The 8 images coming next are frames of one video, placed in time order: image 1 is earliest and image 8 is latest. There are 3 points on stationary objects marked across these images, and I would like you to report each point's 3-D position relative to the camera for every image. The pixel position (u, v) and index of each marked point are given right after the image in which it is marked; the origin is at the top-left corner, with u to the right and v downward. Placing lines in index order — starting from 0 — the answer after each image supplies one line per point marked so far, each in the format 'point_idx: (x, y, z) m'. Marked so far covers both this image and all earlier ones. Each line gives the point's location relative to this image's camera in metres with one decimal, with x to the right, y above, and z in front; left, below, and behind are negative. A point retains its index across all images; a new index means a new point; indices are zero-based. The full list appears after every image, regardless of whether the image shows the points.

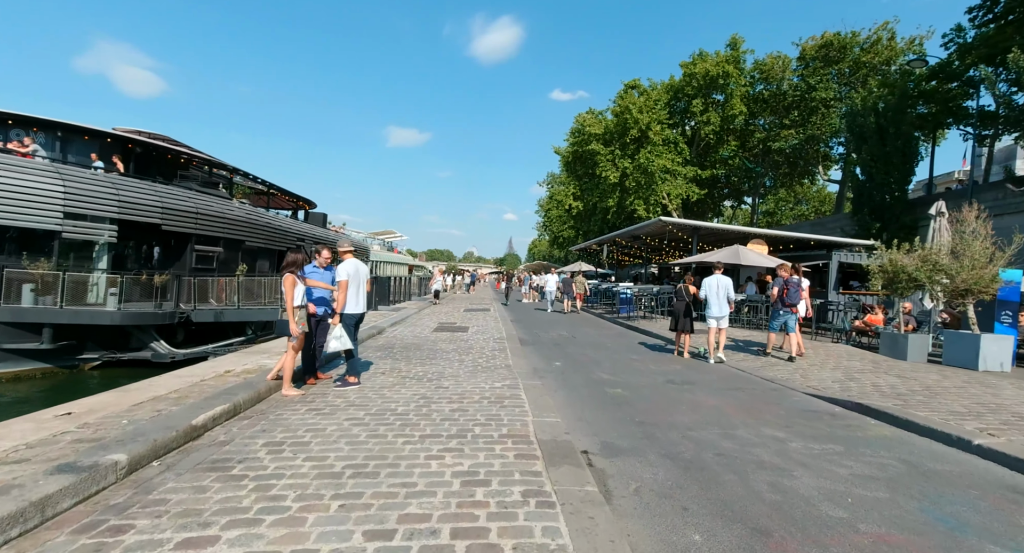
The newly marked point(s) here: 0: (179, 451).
0: (-2.3, -1.2, +3.2) m
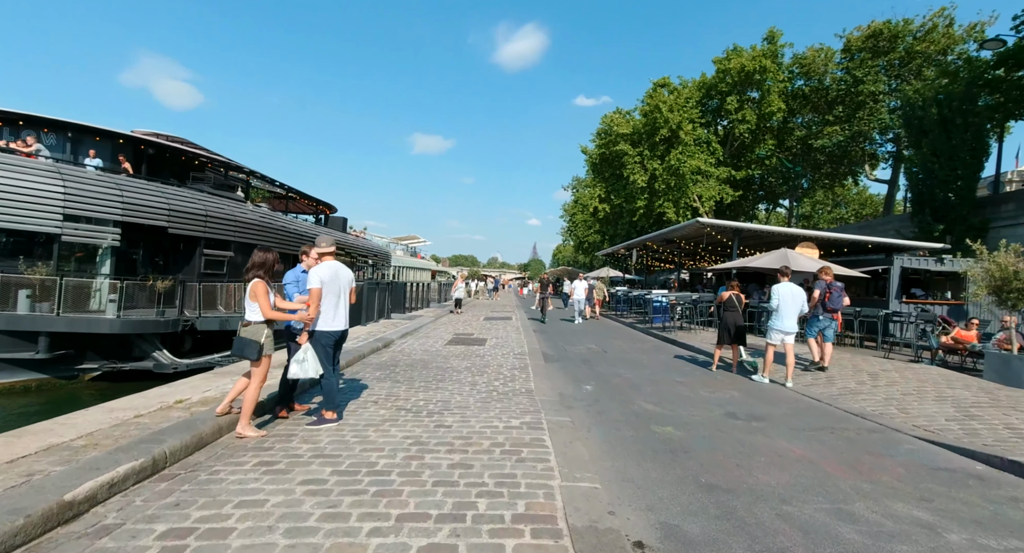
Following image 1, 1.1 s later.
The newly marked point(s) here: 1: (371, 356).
0: (-2.2, -1.2, +2.1) m
1: (-2.5, -1.4, +8.2) m
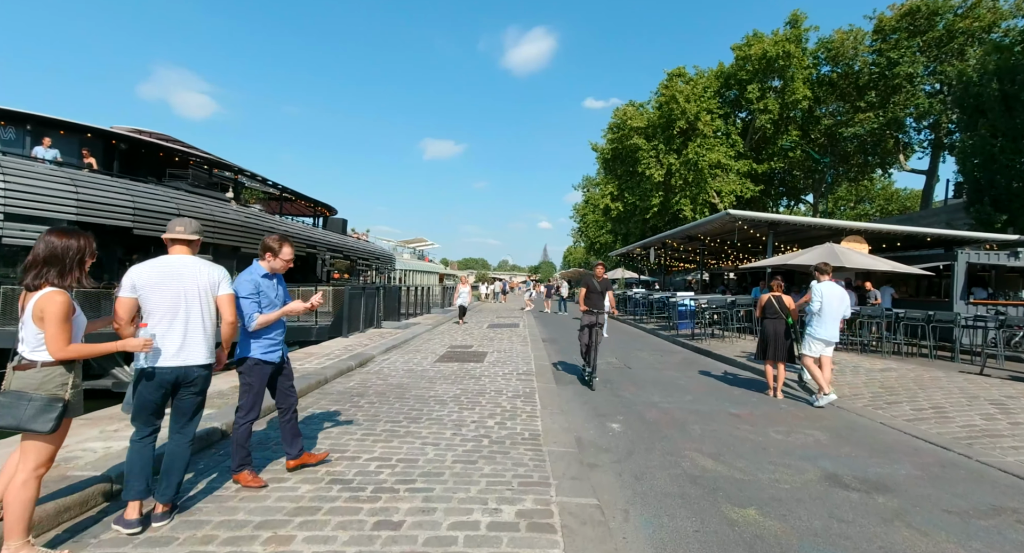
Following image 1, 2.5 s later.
0: (-2.3, -1.2, +0.5) m
1: (-2.5, -1.4, +6.5) m
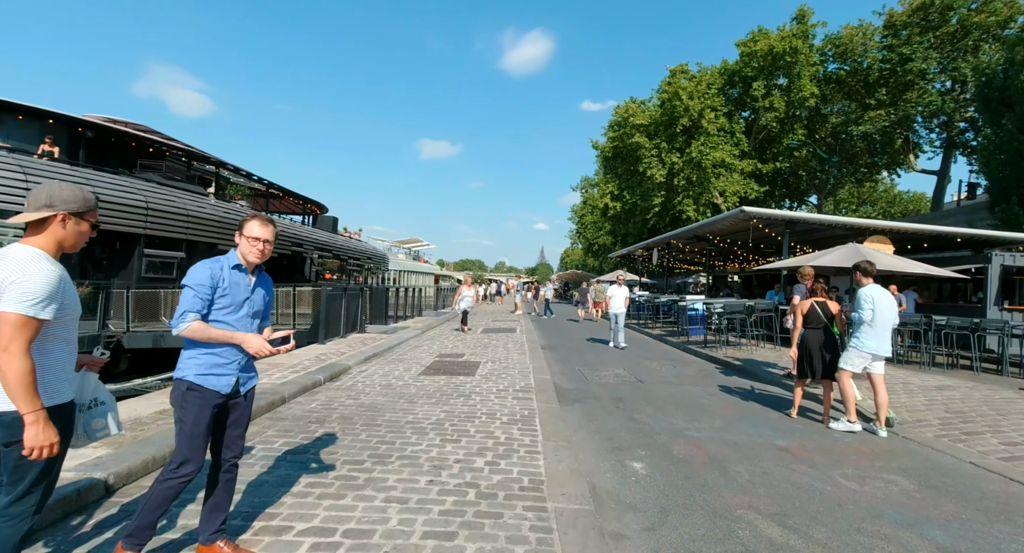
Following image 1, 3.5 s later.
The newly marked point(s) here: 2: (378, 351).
0: (-2.3, -1.2, -0.6) m
1: (-2.5, -1.4, +5.5) m
2: (-2.6, -1.4, +9.0) m
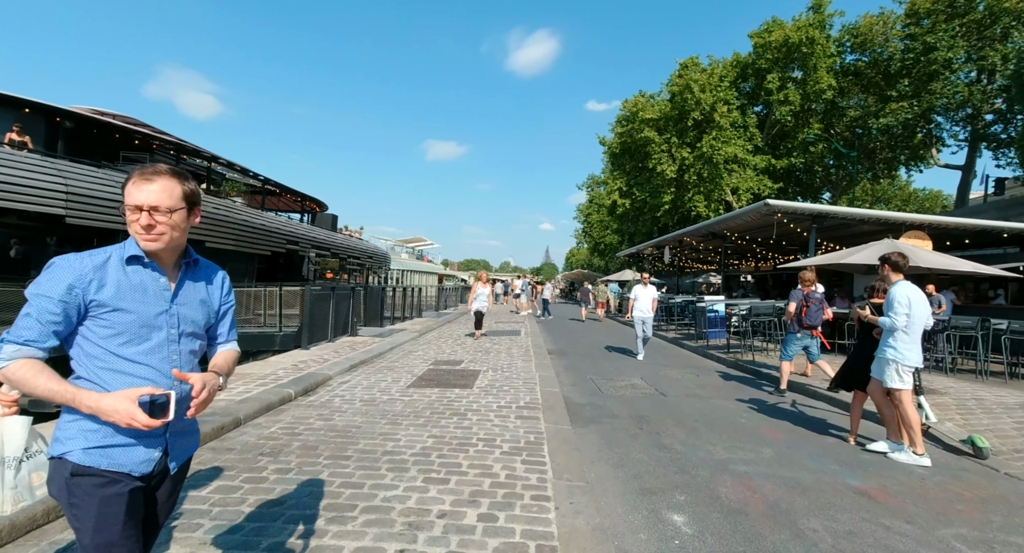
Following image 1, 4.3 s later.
0: (-2.4, -1.2, -1.5) m
1: (-2.5, -1.4, +4.5) m
2: (-2.5, -1.4, +8.1) m
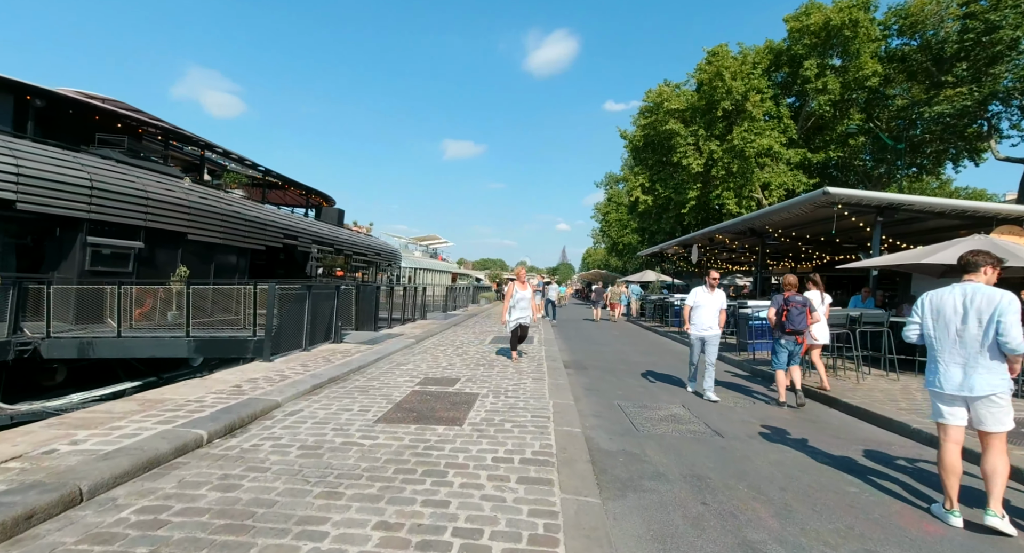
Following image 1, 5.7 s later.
0: (-2.6, -1.1, -3.1) m
1: (-2.5, -1.3, +3.0) m
2: (-2.4, -1.3, +6.5) m
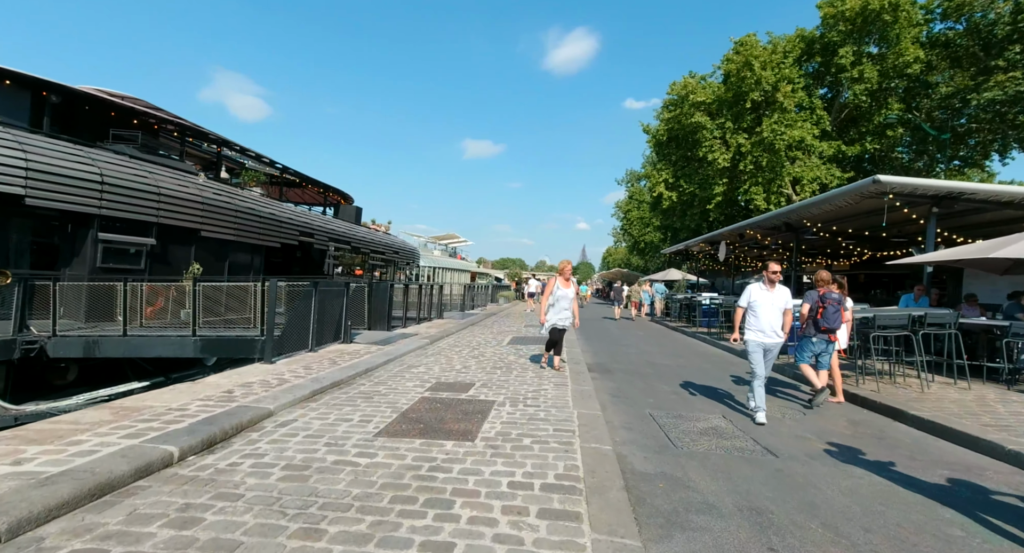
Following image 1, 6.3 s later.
0: (-2.7, -1.1, -3.6) m
1: (-2.4, -1.3, +2.5) m
2: (-2.1, -1.3, +6.0) m
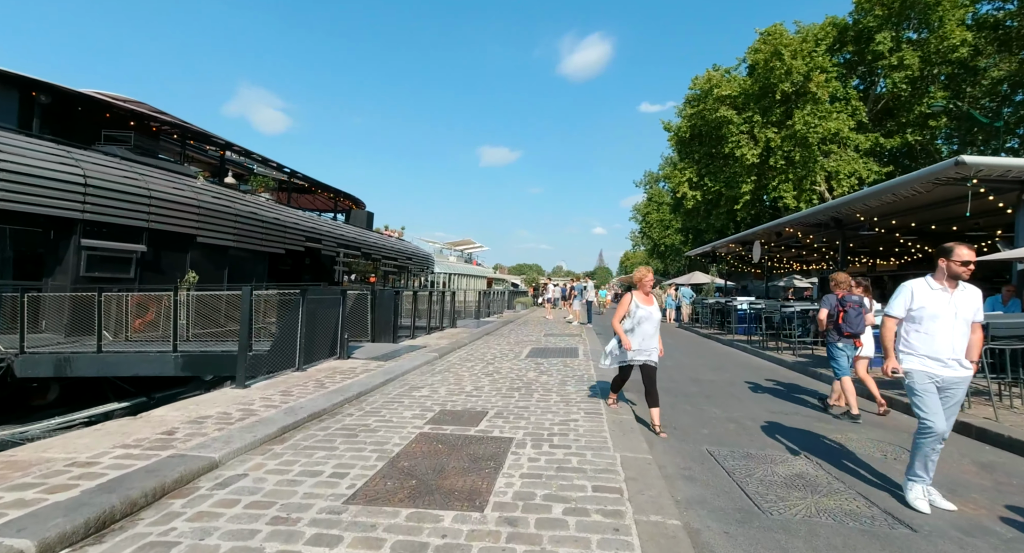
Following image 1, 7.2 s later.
0: (-2.8, -1.0, -4.7) m
1: (-2.3, -1.3, +1.4) m
2: (-1.9, -1.3, +4.9) m
